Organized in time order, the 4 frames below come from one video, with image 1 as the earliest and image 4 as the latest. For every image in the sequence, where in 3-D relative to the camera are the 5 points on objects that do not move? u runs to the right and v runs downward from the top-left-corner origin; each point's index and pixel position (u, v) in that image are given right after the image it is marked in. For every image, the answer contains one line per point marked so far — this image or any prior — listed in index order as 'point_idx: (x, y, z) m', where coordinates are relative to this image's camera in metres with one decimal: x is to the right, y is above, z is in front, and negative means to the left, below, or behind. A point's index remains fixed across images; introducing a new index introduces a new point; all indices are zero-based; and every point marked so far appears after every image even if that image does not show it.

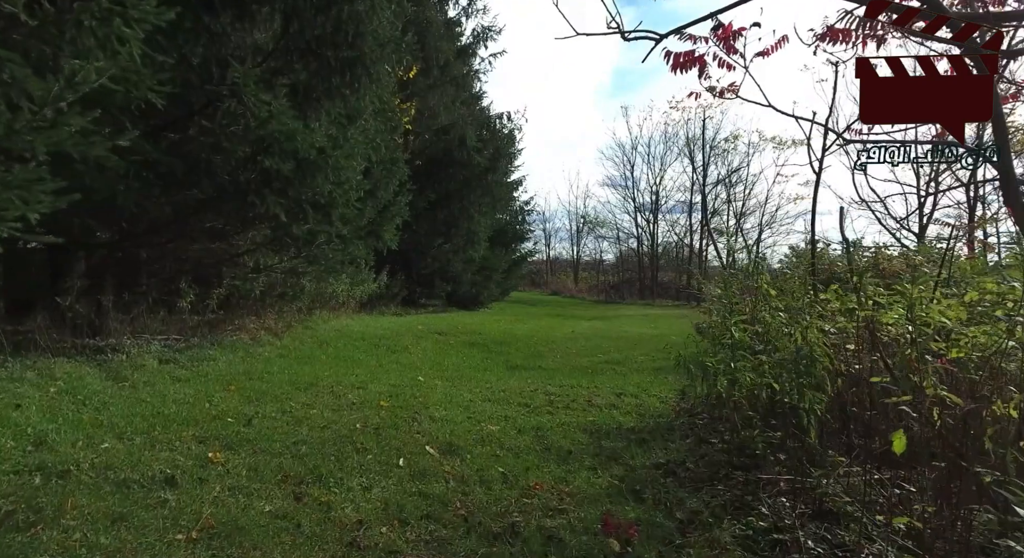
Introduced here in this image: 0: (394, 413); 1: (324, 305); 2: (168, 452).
0: (-1.0, -1.2, +5.7) m
1: (-4.3, -0.6, +14.6) m
2: (-2.1, -1.1, +3.9) m
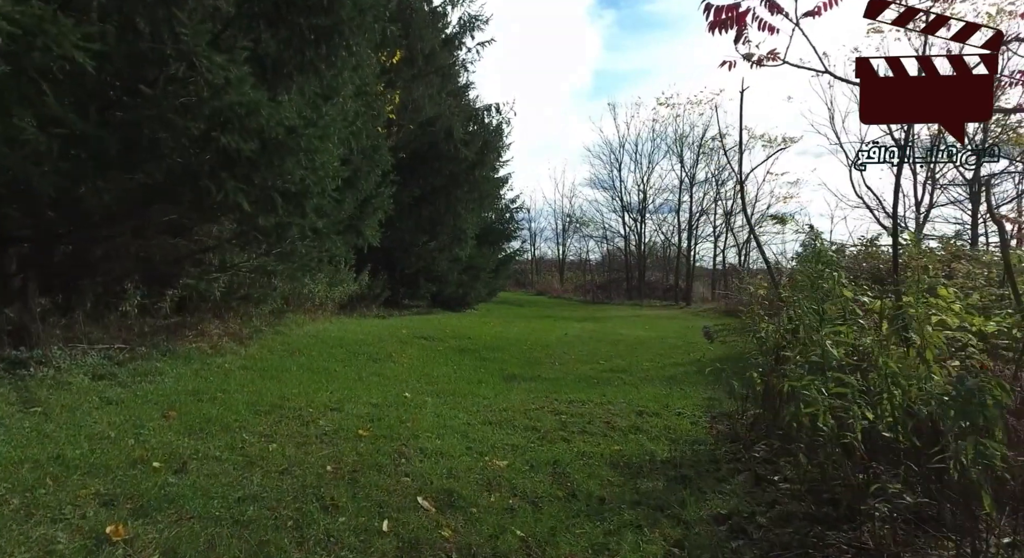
0: (-1.0, -1.2, +4.5) m
1: (-4.4, -0.6, +13.4) m
2: (-2.0, -1.1, +2.7) m
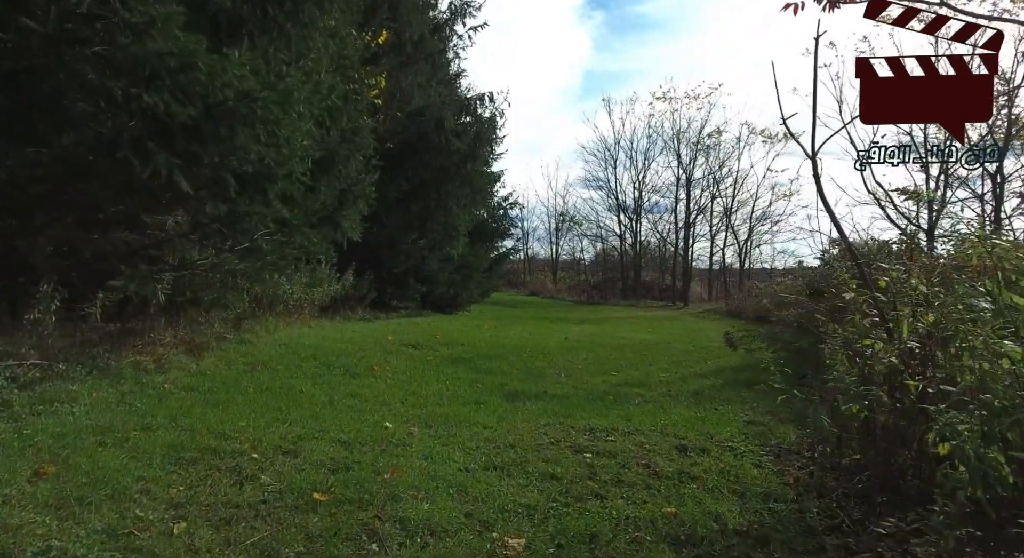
0: (-0.9, -1.2, +3.2) m
1: (-4.5, -0.6, +11.9) m
2: (-1.9, -1.1, +1.3) m
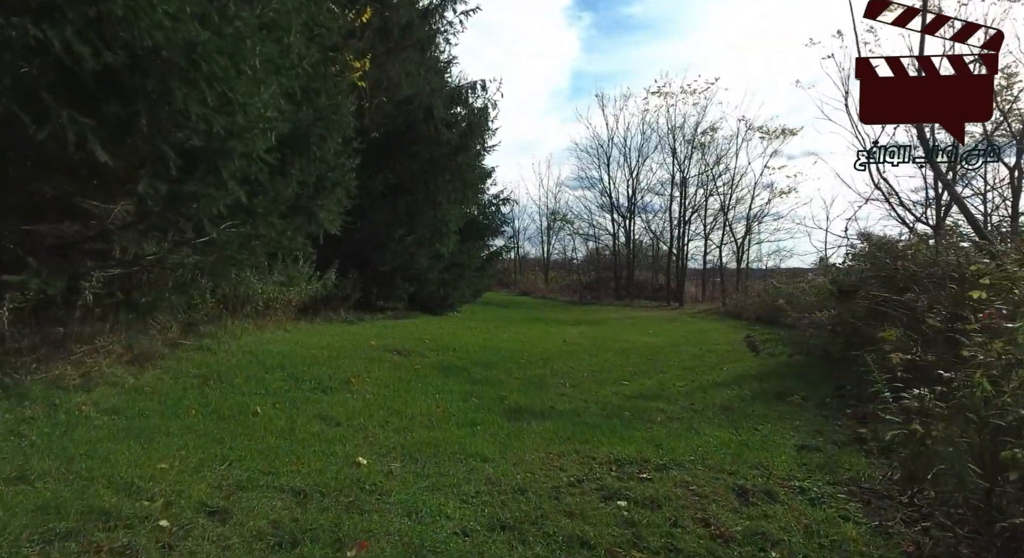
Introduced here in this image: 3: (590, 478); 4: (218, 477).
0: (-0.8, -1.2, +2.0) m
1: (-4.5, -0.6, +10.7) m
2: (-1.7, -1.0, +0.1) m
3: (+0.5, -1.3, +4.3) m
4: (-1.6, -1.1, +3.6) m
